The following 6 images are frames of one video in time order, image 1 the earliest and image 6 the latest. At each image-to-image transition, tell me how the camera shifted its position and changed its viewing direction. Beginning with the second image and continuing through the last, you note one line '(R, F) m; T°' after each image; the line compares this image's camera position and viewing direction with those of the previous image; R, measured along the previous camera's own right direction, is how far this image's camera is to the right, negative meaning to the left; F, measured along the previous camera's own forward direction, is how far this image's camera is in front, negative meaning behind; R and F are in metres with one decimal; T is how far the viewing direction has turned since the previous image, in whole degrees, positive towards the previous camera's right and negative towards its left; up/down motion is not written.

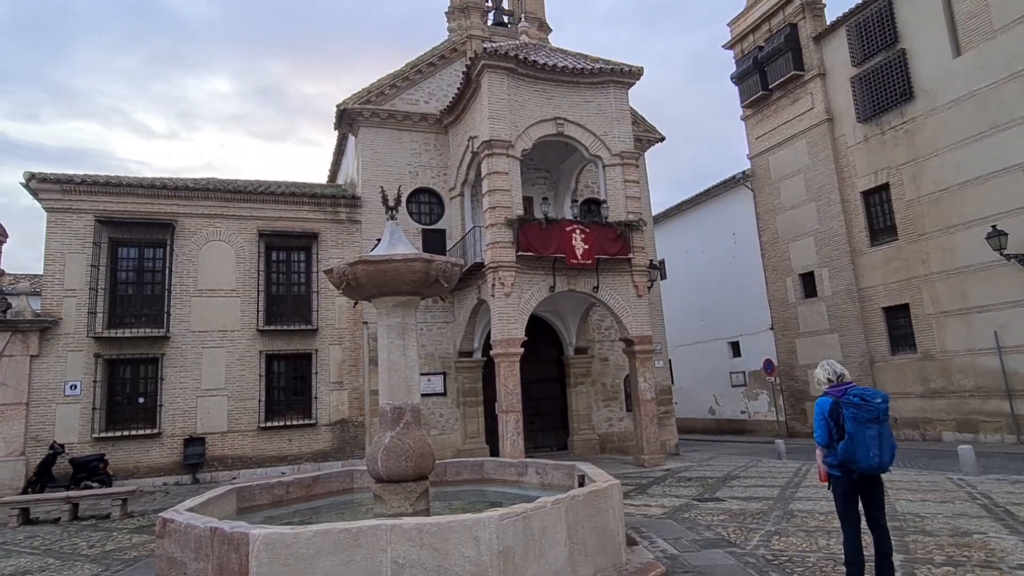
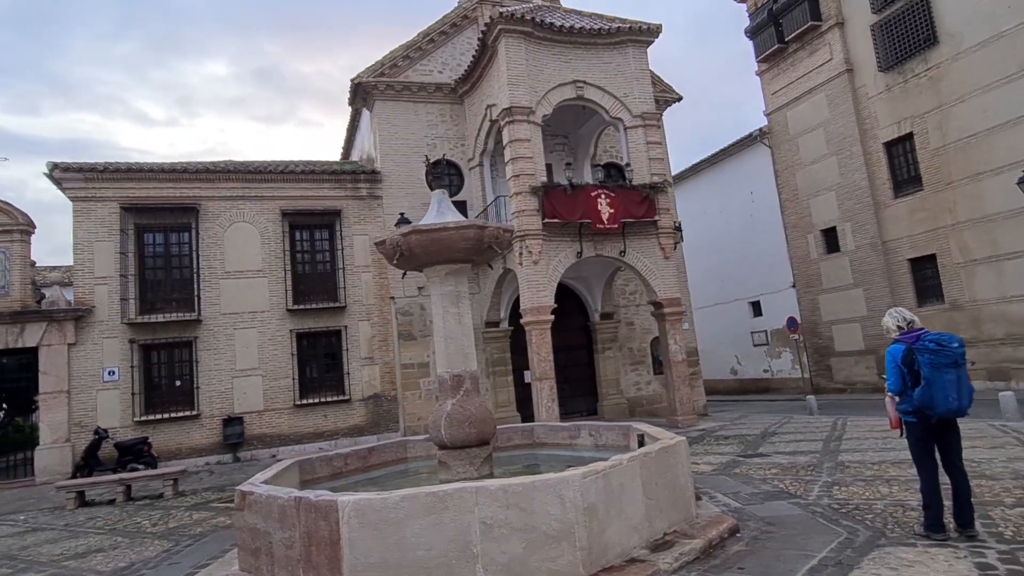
(-0.4, 0.0) m; -1°
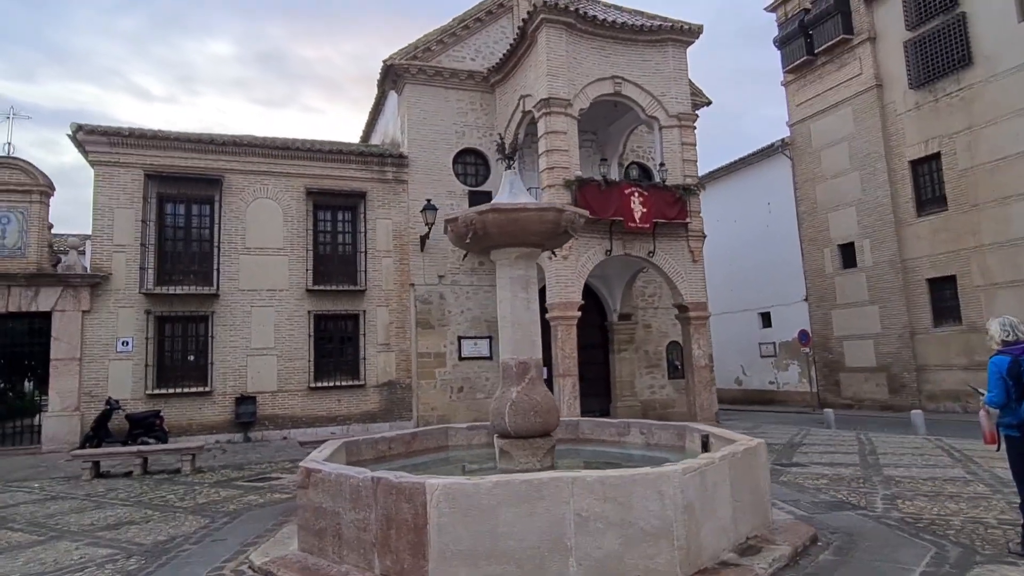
(-0.7, +0.2) m; +1°
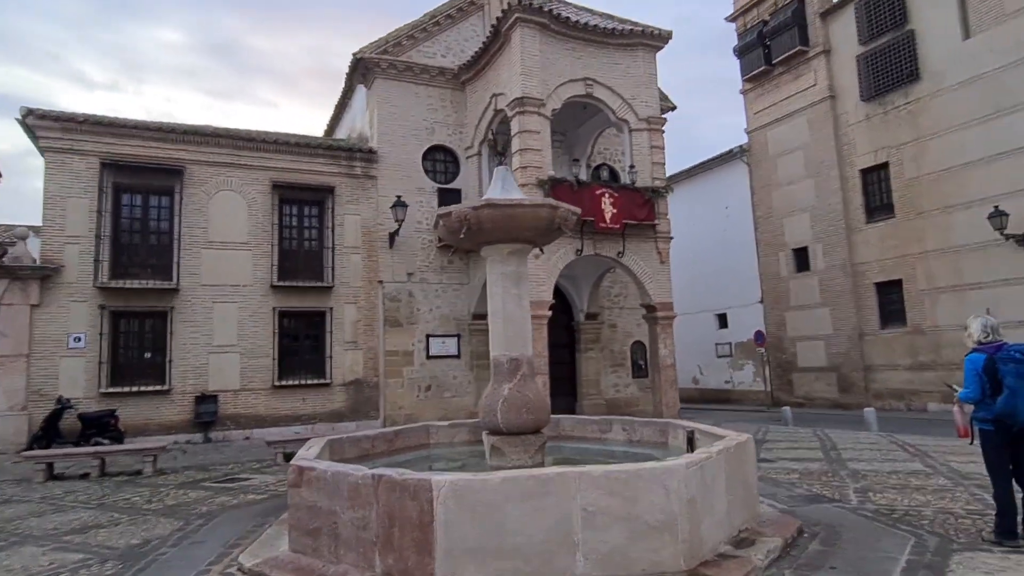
(-0.3, 0.0) m; +4°
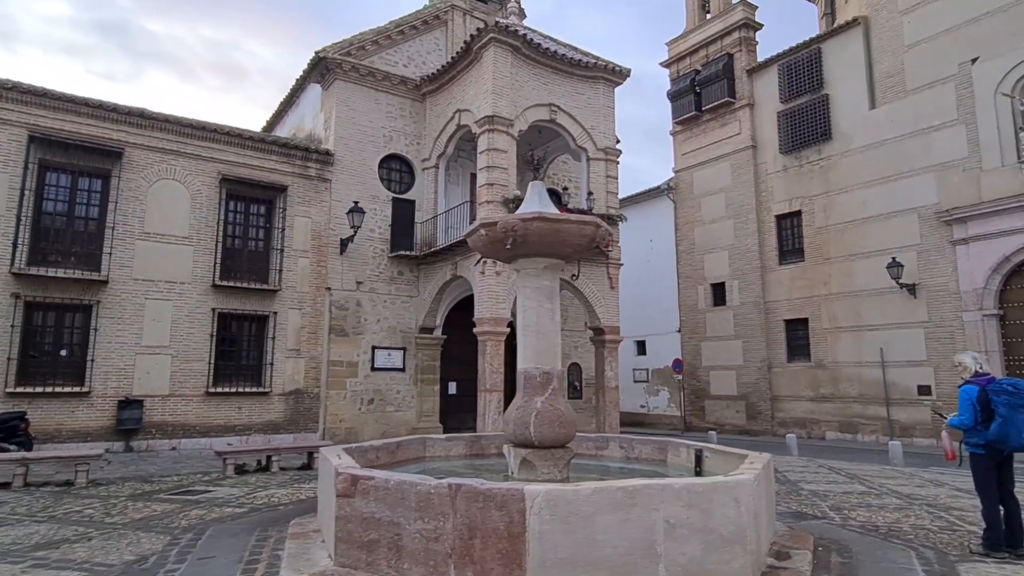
(-1.2, +0.1) m; +9°
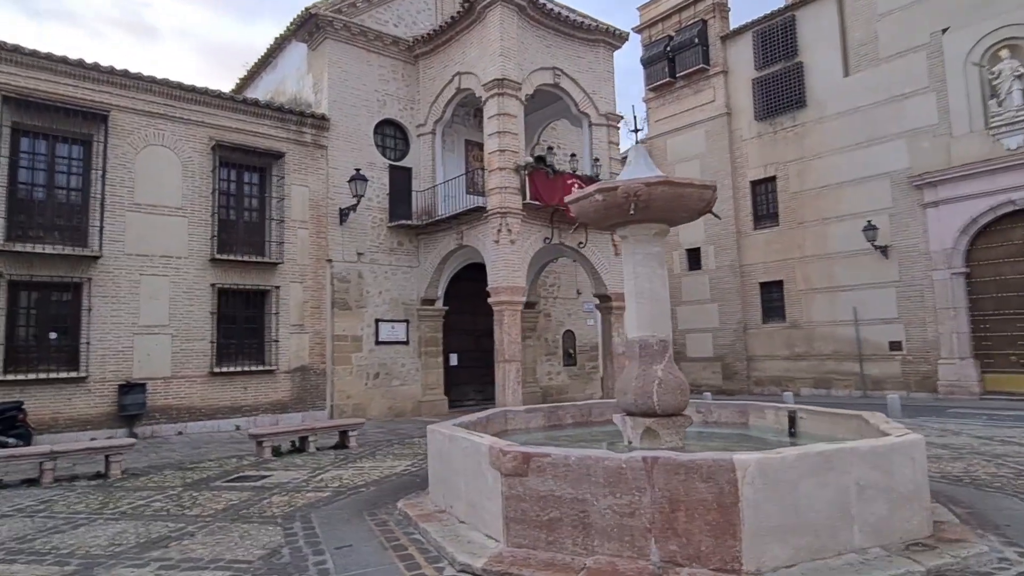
(-1.5, +0.3) m; +6°
